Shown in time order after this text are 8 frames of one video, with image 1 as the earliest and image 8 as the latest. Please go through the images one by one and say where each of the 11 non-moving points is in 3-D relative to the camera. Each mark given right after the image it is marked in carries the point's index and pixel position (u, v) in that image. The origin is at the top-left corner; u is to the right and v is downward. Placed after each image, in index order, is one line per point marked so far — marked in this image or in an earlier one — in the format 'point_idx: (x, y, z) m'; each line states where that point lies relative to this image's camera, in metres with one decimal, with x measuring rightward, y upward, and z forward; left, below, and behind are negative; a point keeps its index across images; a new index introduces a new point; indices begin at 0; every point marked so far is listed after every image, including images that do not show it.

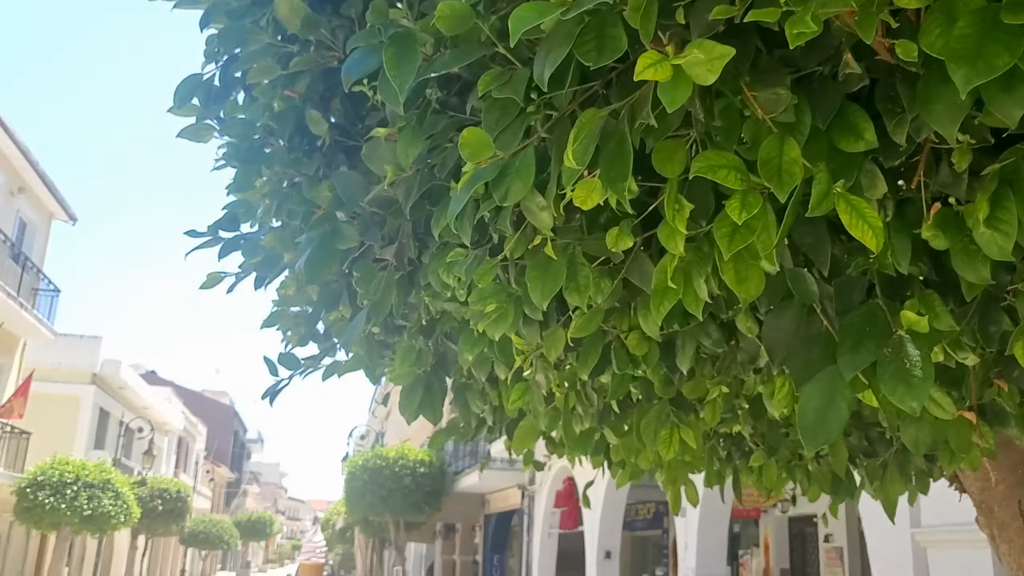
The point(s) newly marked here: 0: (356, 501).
0: (-2.8, -3.9, +17.3) m
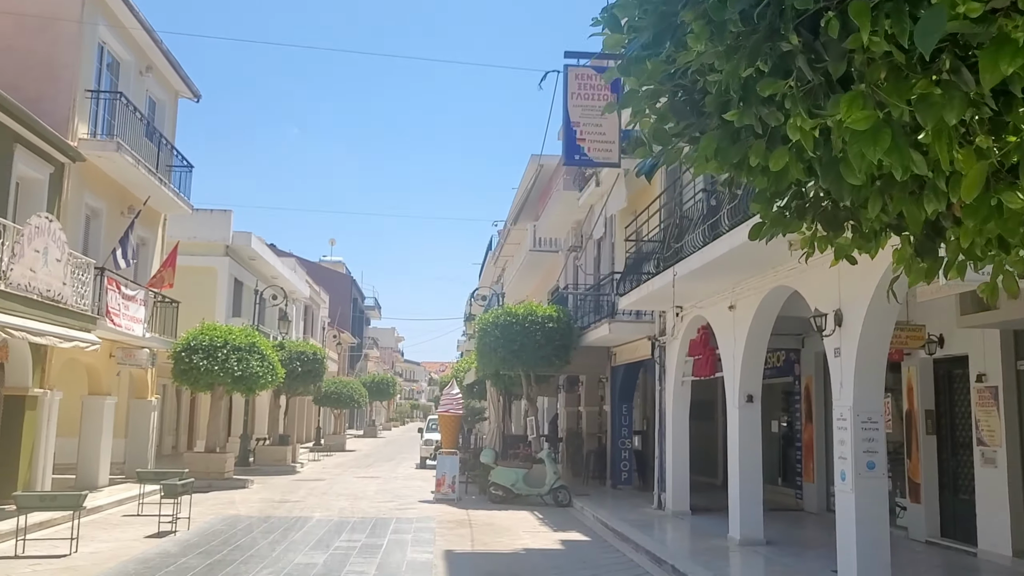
0: (-0.4, -1.3, +17.8) m
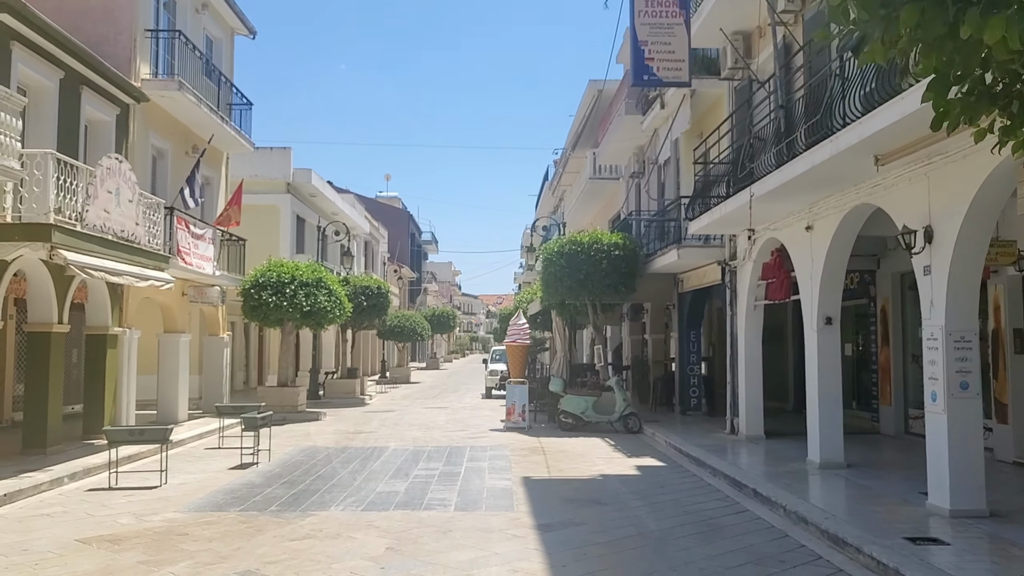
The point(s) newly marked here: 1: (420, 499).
0: (+0.8, 0.0, +17.7) m
1: (-0.9, -2.1, +9.4) m
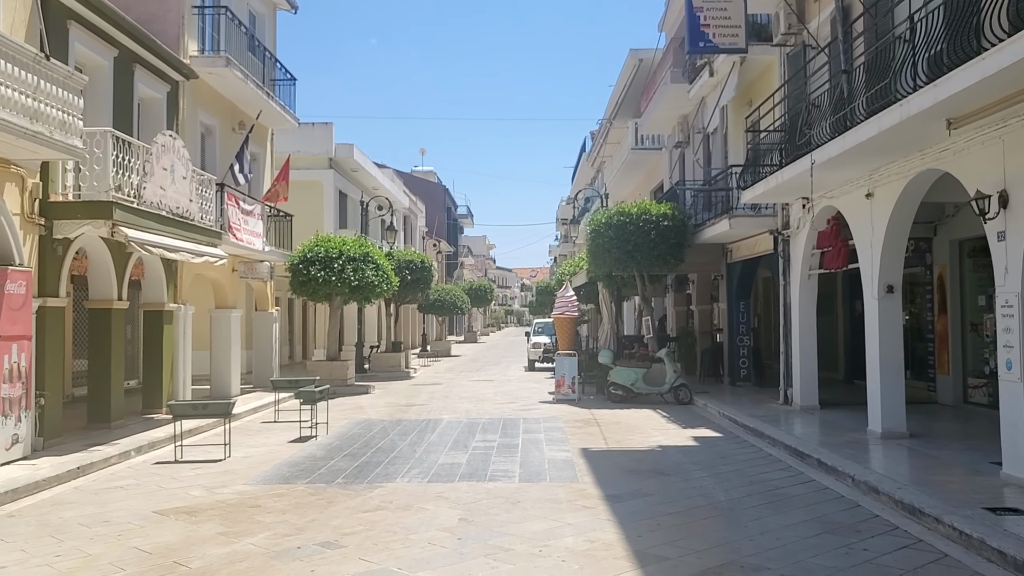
0: (+1.7, +0.6, +17.6) m
1: (-0.3, -1.8, +9.5) m
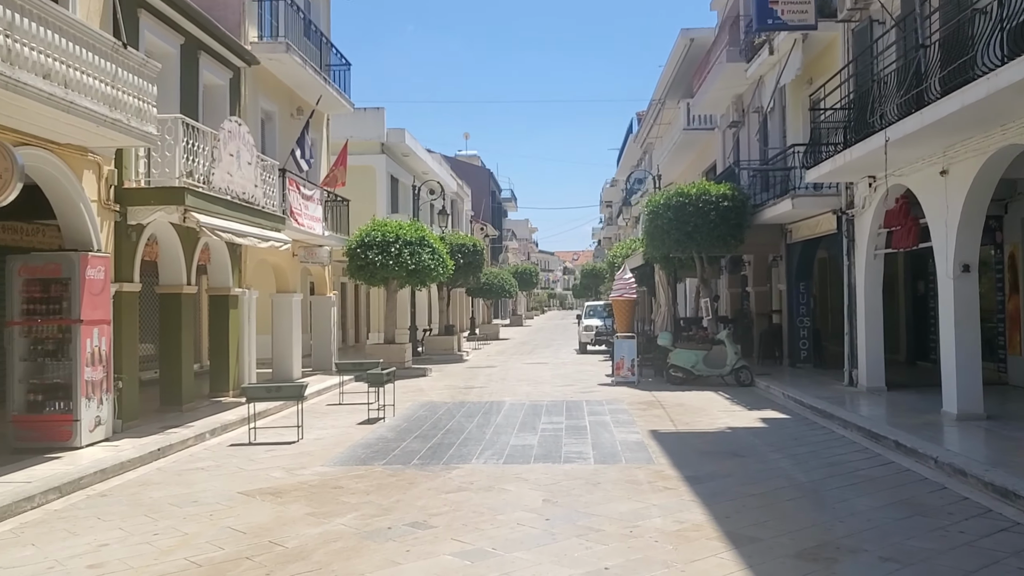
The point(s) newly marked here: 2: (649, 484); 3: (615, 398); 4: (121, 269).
0: (+2.8, +0.9, +17.5) m
1: (+0.5, -1.6, +9.5) m
2: (+1.1, -1.6, +7.8) m
3: (+1.5, -1.6, +14.2) m
4: (-4.4, +0.2, +10.7) m
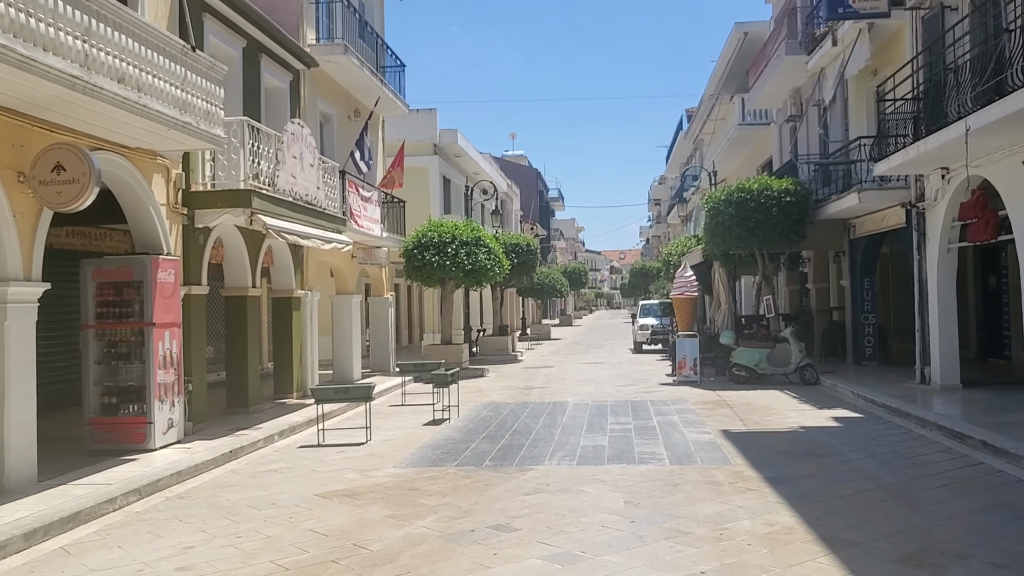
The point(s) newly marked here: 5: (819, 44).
0: (+3.8, +0.9, +17.2) m
1: (+1.2, -1.6, +9.3) m
2: (+1.7, -1.6, +7.6) m
3: (+2.5, -1.6, +14.0) m
4: (-3.6, +0.2, +10.8) m
5: (+5.4, +4.3, +16.8) m
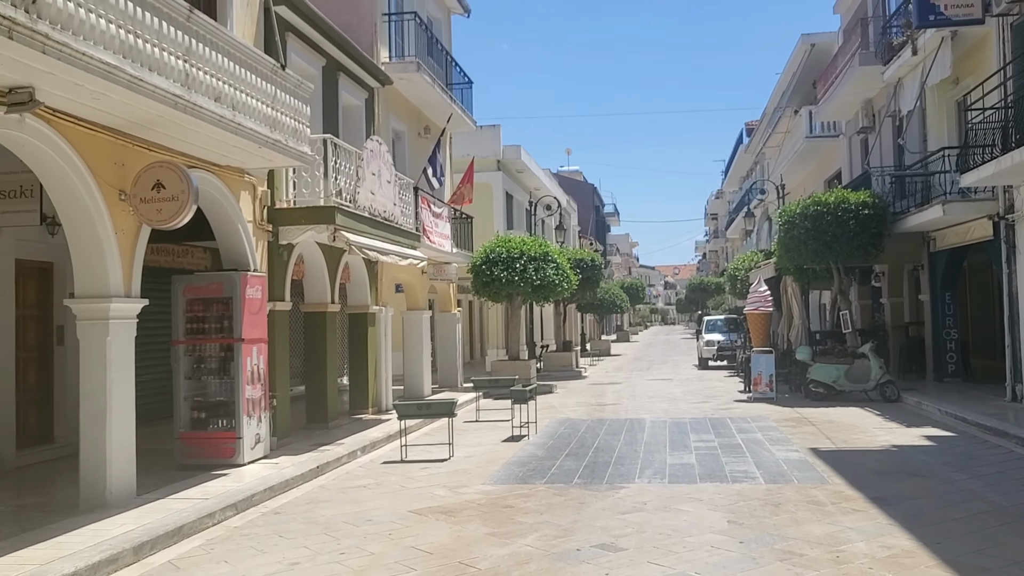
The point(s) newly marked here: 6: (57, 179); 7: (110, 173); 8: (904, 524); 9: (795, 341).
0: (+5.1, +0.7, +16.9) m
1: (+2.0, -1.8, +9.1) m
2: (+2.5, -1.7, +7.4) m
3: (+3.6, -1.8, +13.7) m
4: (-2.7, 0.0, +10.9) m
5: (+6.6, +4.0, +16.5) m
6: (-3.4, +0.8, +7.1) m
7: (-3.2, +0.9, +7.7) m
8: (+2.7, -1.7, +6.7) m
9: (+5.7, -1.1, +19.3) m
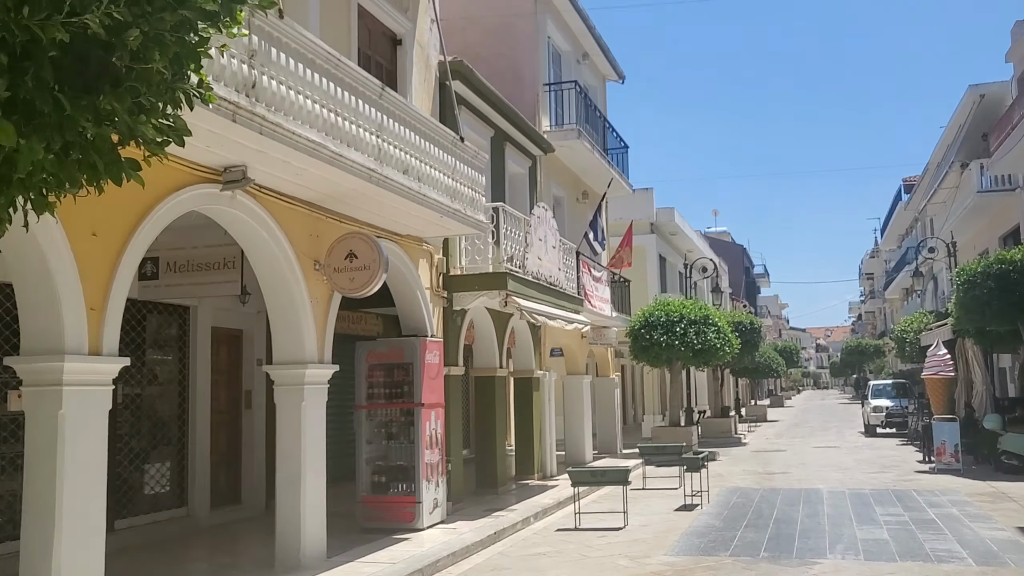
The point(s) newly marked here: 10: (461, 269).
0: (+7.8, -0.4, +16.0) m
1: (+3.7, -2.3, +8.5) m
2: (+3.9, -2.1, +6.8) m
3: (+5.9, -2.7, +12.9) m
4: (-0.8, -0.8, +11.1) m
5: (+9.3, +3.0, +15.5) m
6: (-2.0, +0.3, +7.5) m
7: (-1.7, +0.4, +8.1) m
8: (+4.0, -2.1, +6.0) m
9: (+8.8, -2.3, +18.1) m
10: (-0.6, +0.2, +11.1) m
